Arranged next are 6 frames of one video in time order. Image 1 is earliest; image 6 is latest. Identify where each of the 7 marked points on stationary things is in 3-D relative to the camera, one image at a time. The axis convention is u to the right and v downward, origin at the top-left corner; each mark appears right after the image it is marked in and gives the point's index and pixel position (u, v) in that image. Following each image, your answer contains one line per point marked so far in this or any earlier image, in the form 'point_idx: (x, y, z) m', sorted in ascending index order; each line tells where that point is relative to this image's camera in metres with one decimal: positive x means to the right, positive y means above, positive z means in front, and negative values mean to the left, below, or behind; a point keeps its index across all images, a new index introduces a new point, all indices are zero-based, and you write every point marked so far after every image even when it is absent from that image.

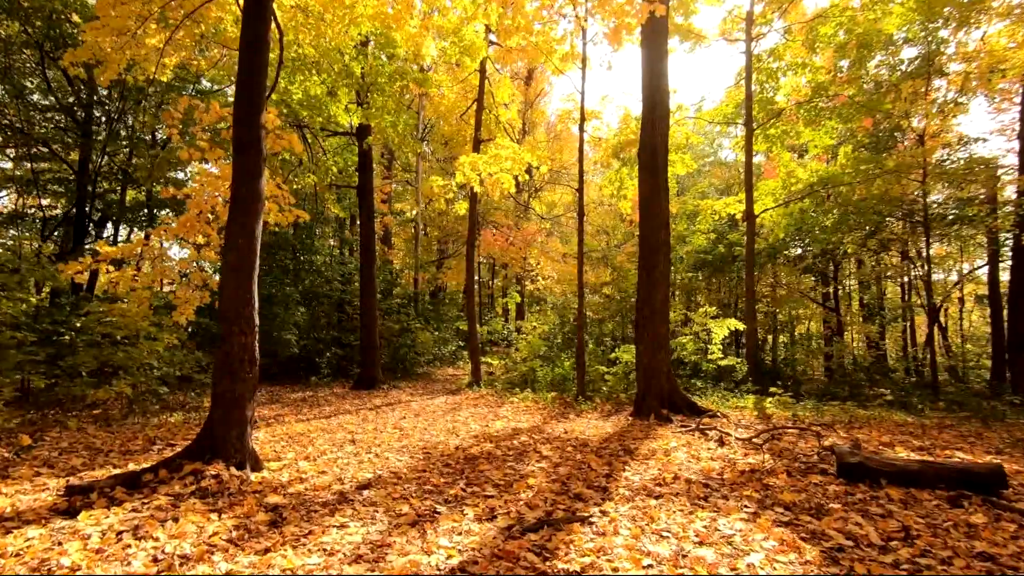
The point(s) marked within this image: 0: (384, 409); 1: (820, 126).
0: (-2.2, -2.1, +8.4) m
1: (+7.9, +4.2, +12.4) m
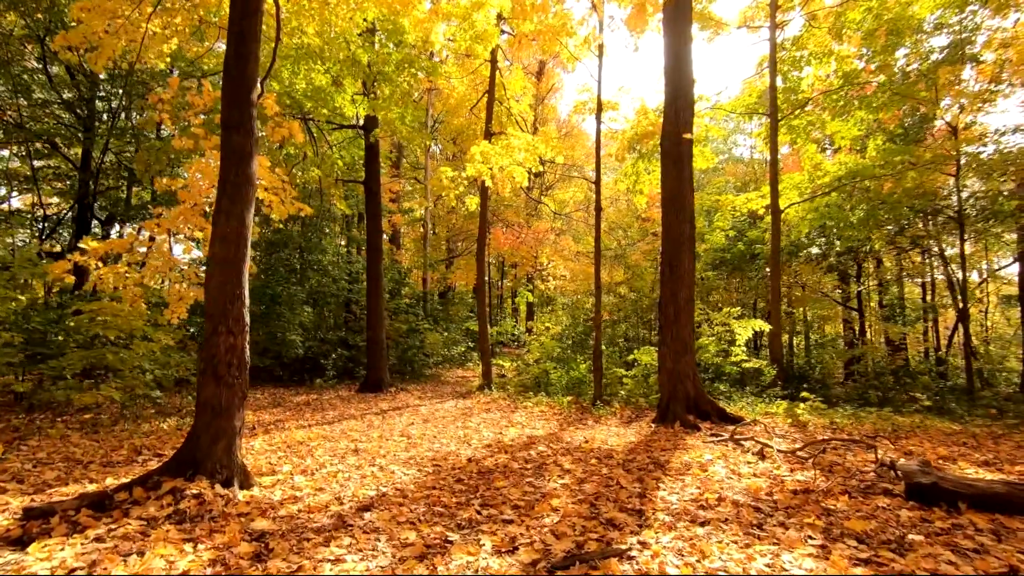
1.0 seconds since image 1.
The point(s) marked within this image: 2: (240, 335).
0: (-2.0, -2.1, +7.9) m
1: (+8.2, +4.2, +11.8) m
2: (-2.1, -0.4, +3.8) m
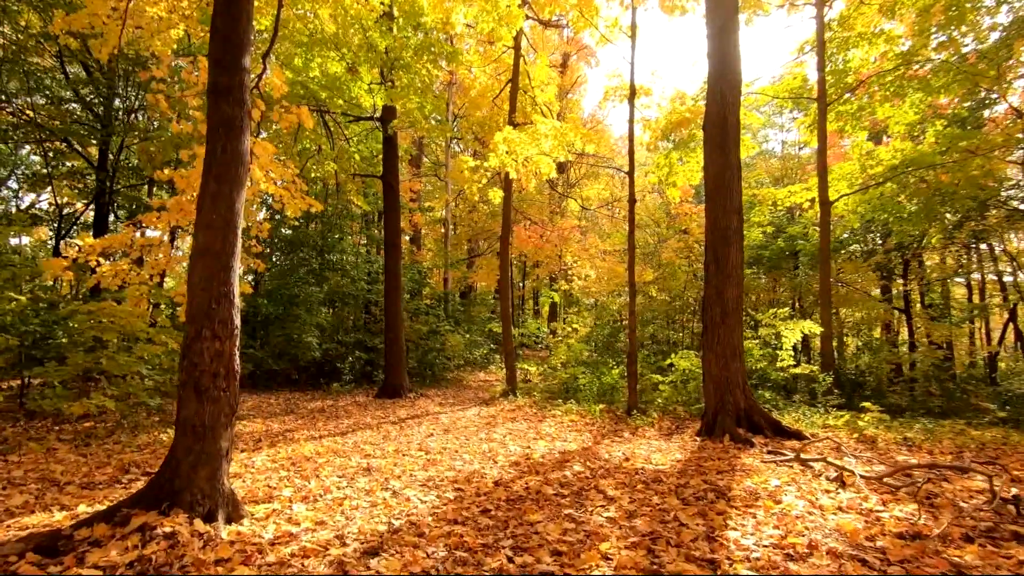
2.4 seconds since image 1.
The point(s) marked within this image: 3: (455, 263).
0: (-1.6, -2.1, +7.3) m
1: (+8.7, +4.2, +10.8) m
2: (-1.9, -0.3, +3.2) m
3: (-1.9, +0.8, +16.4) m
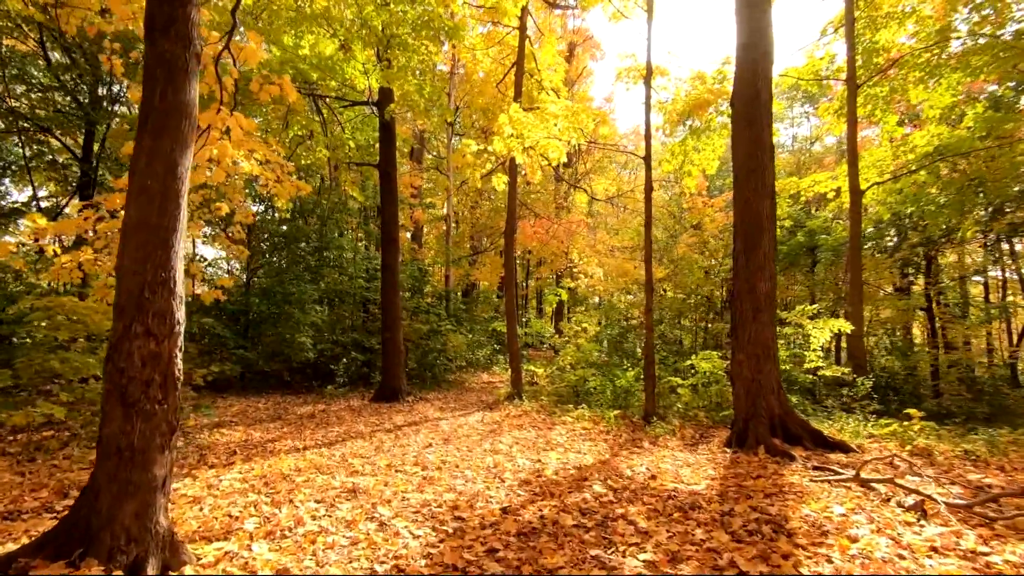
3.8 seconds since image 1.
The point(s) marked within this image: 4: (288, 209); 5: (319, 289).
0: (-1.5, -2.0, +6.7) m
1: (+8.8, +4.3, +10.0) m
2: (-1.8, -0.3, +2.5) m
3: (-1.8, +0.9, +15.8) m
4: (-5.3, +1.9, +11.4) m
5: (-4.6, 0.0, +11.4) m
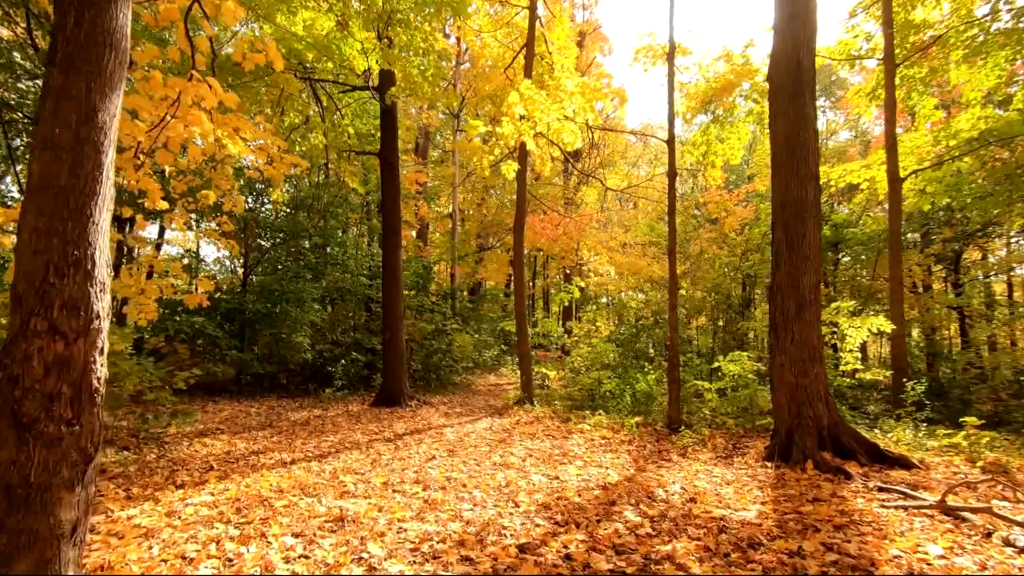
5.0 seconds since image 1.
0: (-1.3, -1.9, +6.0) m
1: (+9.0, +4.4, +9.3) m
2: (-1.7, -0.2, +1.9) m
3: (-1.5, +1.0, +15.1) m
4: (-5.1, +1.9, +10.9) m
5: (-4.4, 0.0, +10.8) m
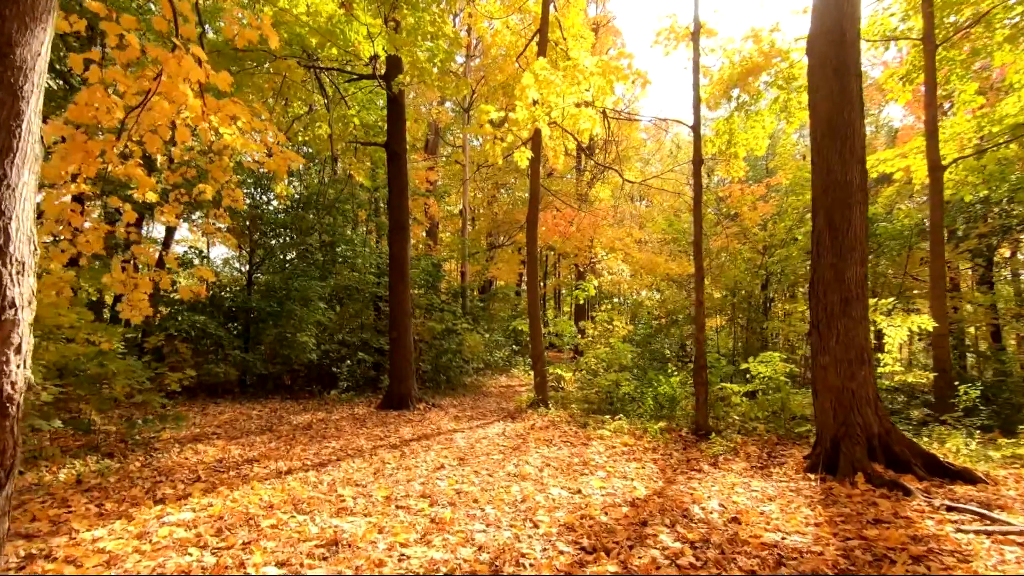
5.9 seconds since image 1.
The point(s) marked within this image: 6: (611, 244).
0: (-1.2, -1.9, +5.6) m
1: (+9.3, +4.4, +8.7) m
2: (-1.6, -0.1, +1.5) m
3: (-1.2, +1.0, +14.7) m
4: (-4.8, +2.0, +10.5) m
5: (-4.1, +0.1, +10.5) m
6: (+2.7, +1.2, +13.0) m
